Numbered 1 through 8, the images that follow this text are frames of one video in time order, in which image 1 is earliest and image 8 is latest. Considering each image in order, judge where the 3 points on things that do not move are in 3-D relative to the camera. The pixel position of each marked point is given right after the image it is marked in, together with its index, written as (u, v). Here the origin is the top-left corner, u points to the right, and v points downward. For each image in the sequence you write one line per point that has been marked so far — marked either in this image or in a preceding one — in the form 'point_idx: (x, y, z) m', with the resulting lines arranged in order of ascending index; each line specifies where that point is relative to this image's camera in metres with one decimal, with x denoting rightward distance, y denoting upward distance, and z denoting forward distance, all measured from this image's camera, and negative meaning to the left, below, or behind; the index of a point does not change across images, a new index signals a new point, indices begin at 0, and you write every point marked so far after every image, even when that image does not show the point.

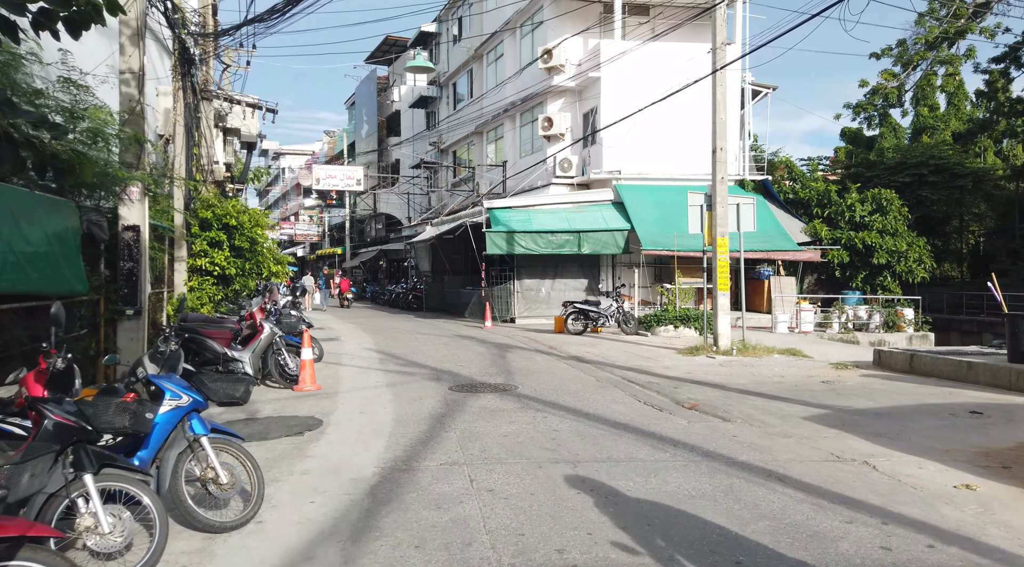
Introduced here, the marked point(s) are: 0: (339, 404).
0: (-2.1, -1.5, +9.2) m
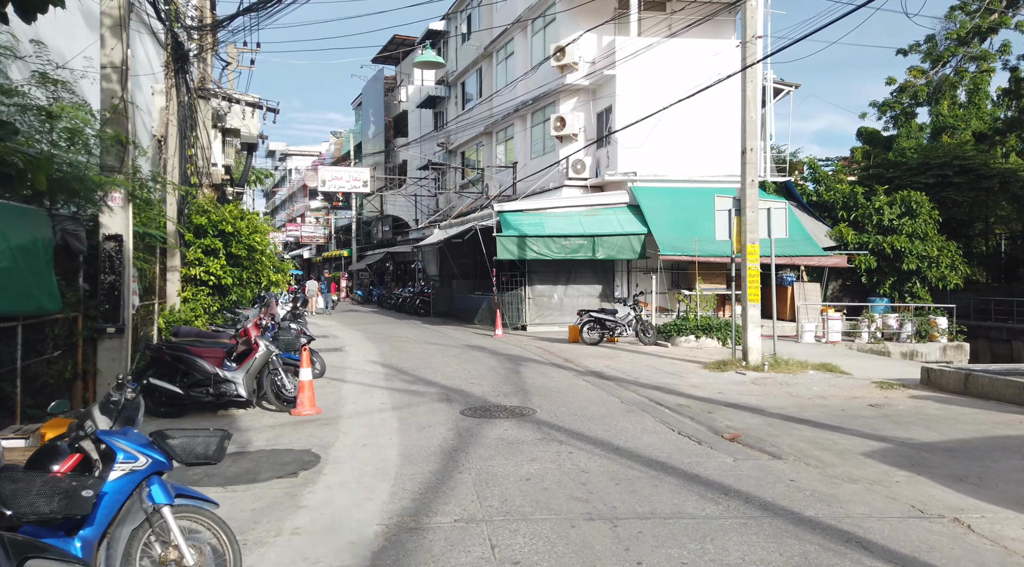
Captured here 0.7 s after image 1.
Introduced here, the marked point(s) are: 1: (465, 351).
0: (-1.9, -1.7, +8.3) m
1: (-1.1, -1.5, +16.8) m
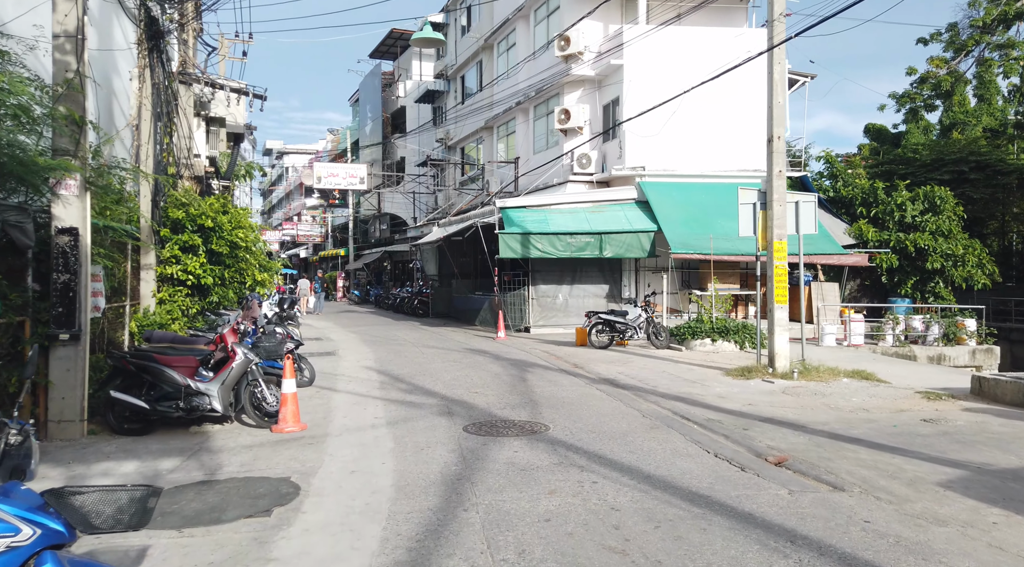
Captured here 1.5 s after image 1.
0: (-1.8, -1.7, +7.2) m
1: (-1.0, -1.5, +15.7) m
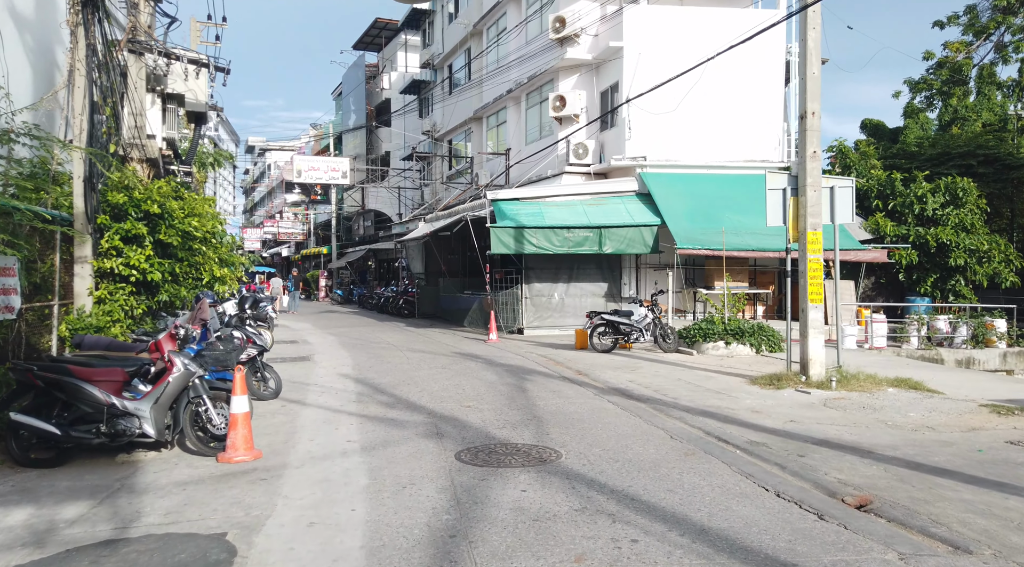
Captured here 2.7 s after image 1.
0: (-1.8, -1.6, +5.6) m
1: (-1.1, -1.5, +14.1) m
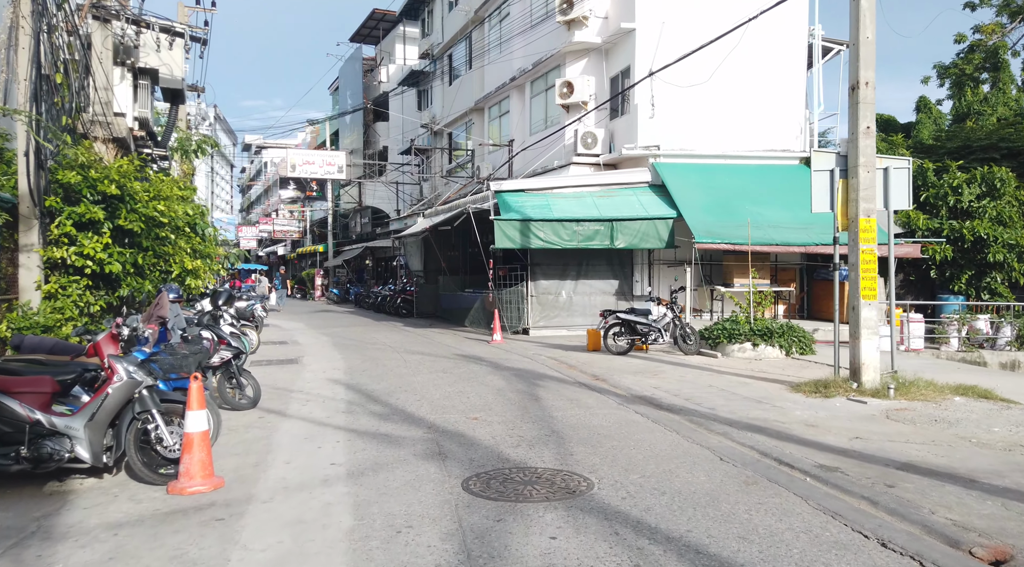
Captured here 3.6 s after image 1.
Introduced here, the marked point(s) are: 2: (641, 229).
0: (-1.6, -1.5, +4.3) m
1: (-0.9, -1.4, +12.8) m
2: (+3.2, +1.3, +18.1) m
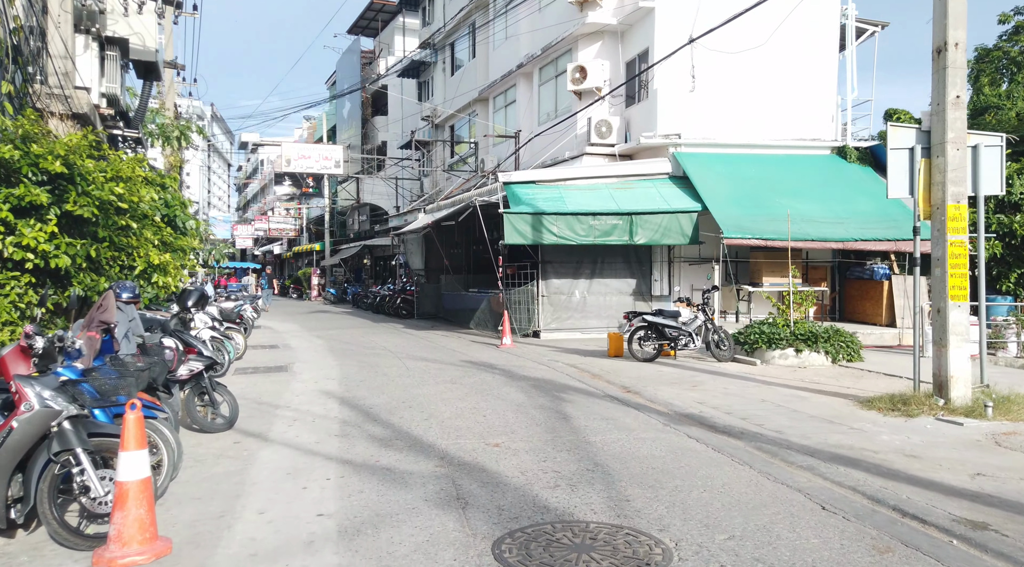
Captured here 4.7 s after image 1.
0: (-1.3, -1.5, +2.9) m
1: (-0.7, -1.4, +11.4) m
2: (+3.4, +1.4, +16.7) m
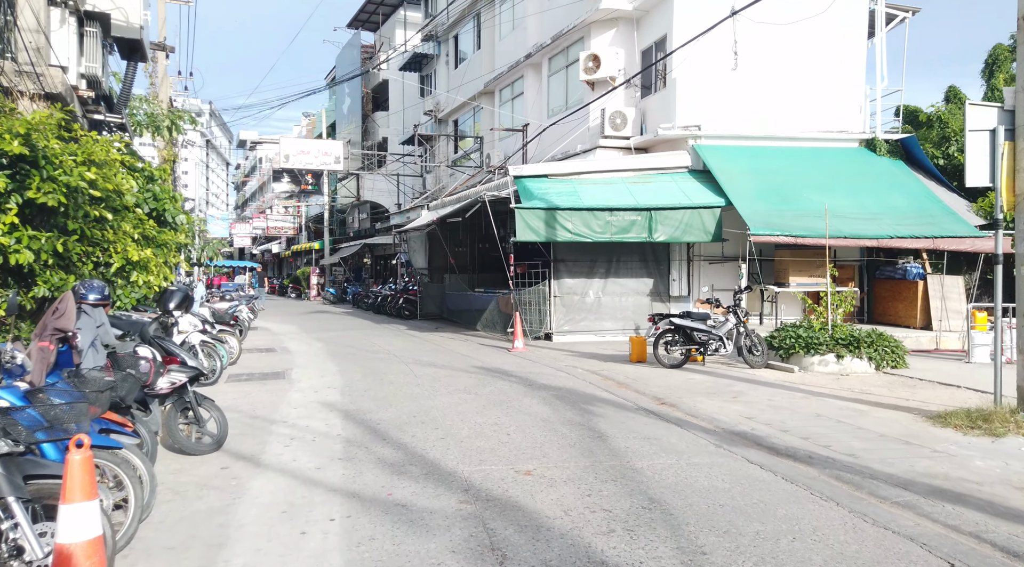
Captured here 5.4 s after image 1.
0: (-1.1, -1.5, +1.9) m
1: (-0.4, -1.4, +10.4) m
2: (+3.6, +1.4, +15.7) m
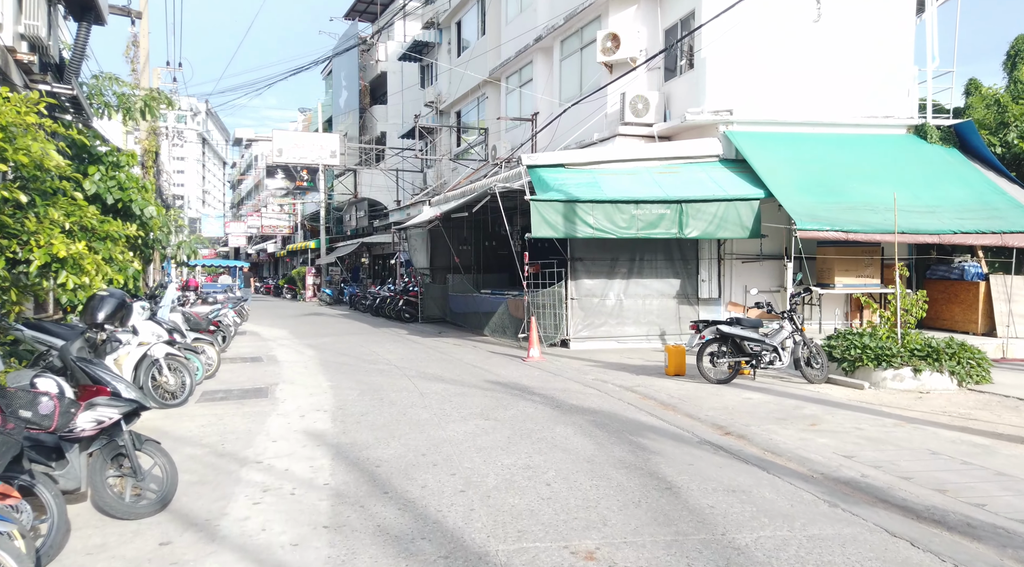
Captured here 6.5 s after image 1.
0: (-0.8, -1.5, +0.2) m
1: (-0.1, -1.4, +8.7) m
2: (+3.9, +1.3, +14.0) m
